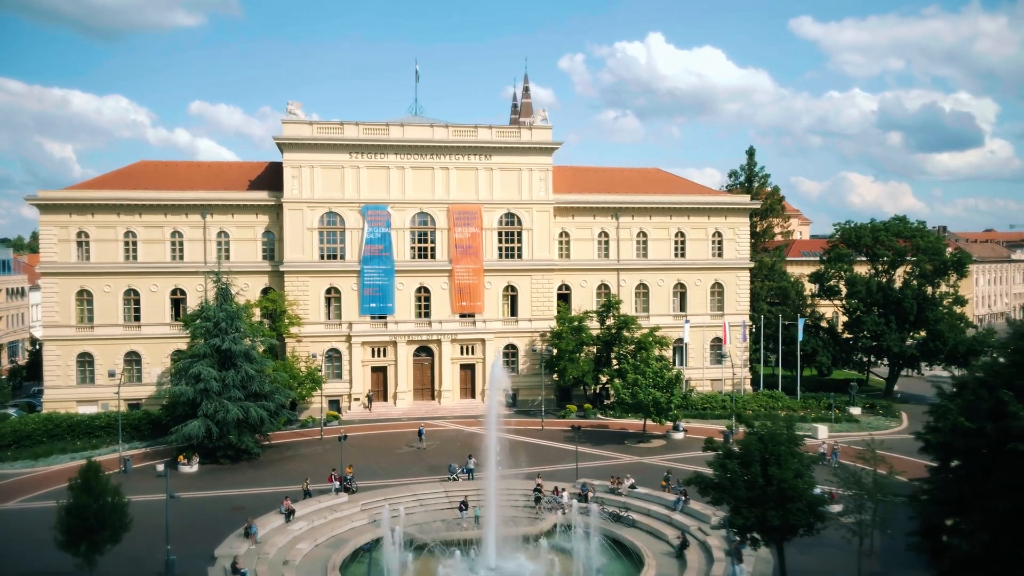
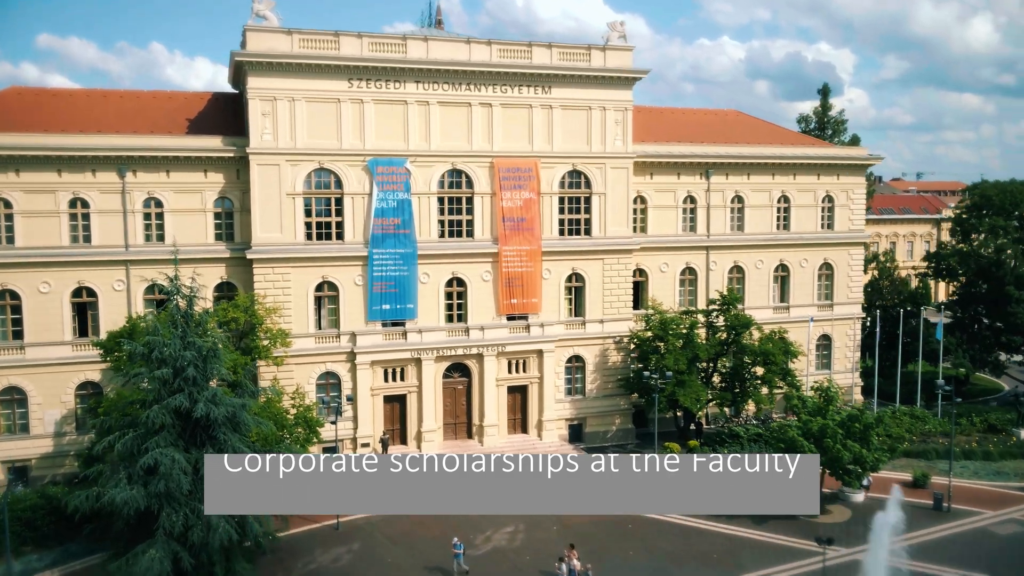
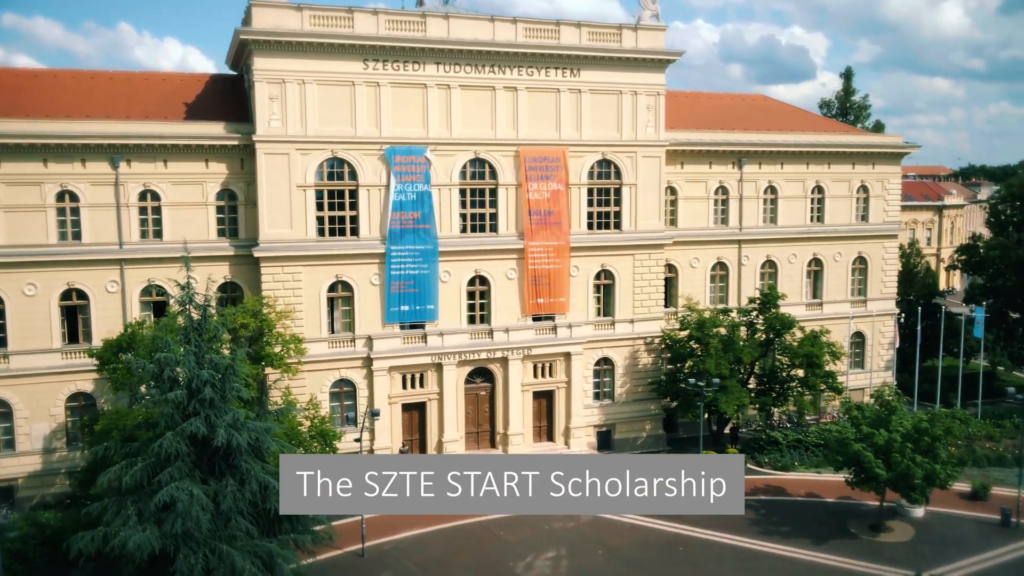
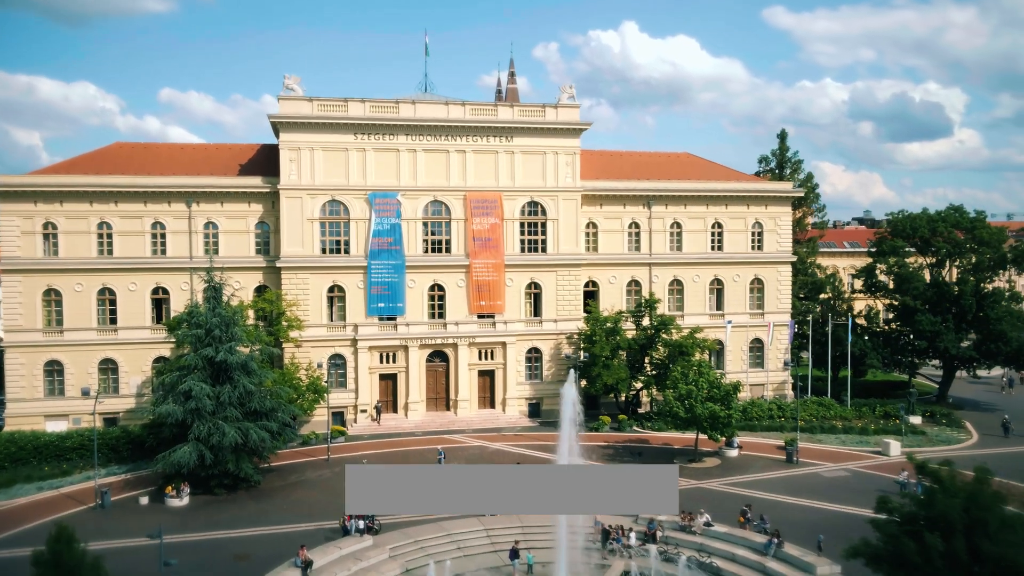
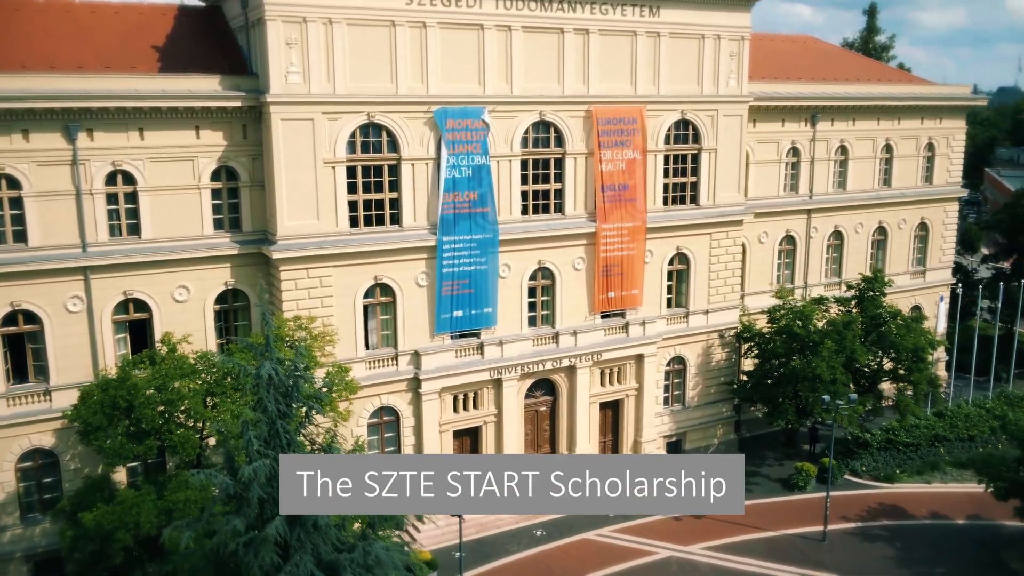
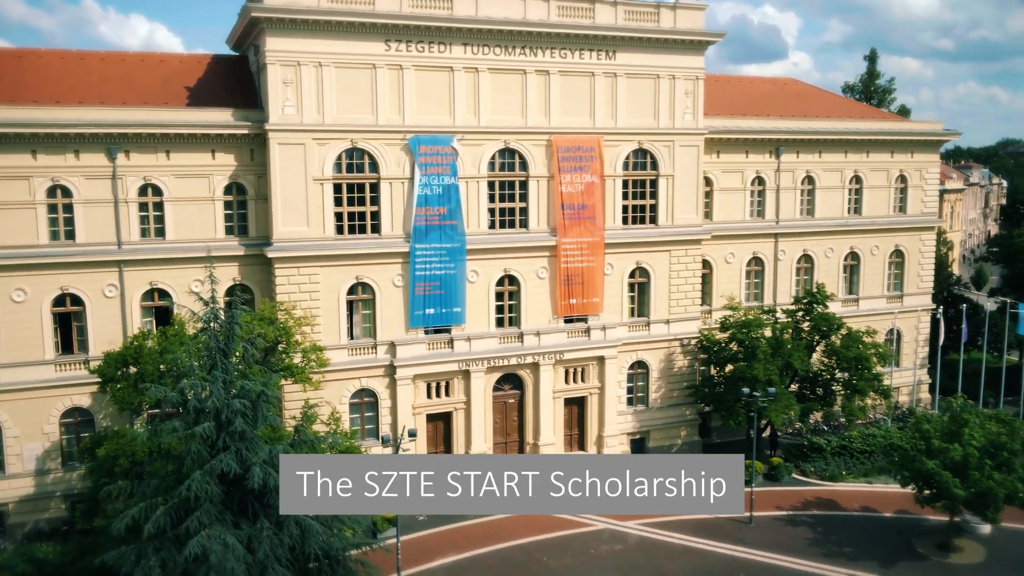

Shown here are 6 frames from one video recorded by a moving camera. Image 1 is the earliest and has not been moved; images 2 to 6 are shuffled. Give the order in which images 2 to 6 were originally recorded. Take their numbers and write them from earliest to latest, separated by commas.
4, 2, 3, 6, 5
